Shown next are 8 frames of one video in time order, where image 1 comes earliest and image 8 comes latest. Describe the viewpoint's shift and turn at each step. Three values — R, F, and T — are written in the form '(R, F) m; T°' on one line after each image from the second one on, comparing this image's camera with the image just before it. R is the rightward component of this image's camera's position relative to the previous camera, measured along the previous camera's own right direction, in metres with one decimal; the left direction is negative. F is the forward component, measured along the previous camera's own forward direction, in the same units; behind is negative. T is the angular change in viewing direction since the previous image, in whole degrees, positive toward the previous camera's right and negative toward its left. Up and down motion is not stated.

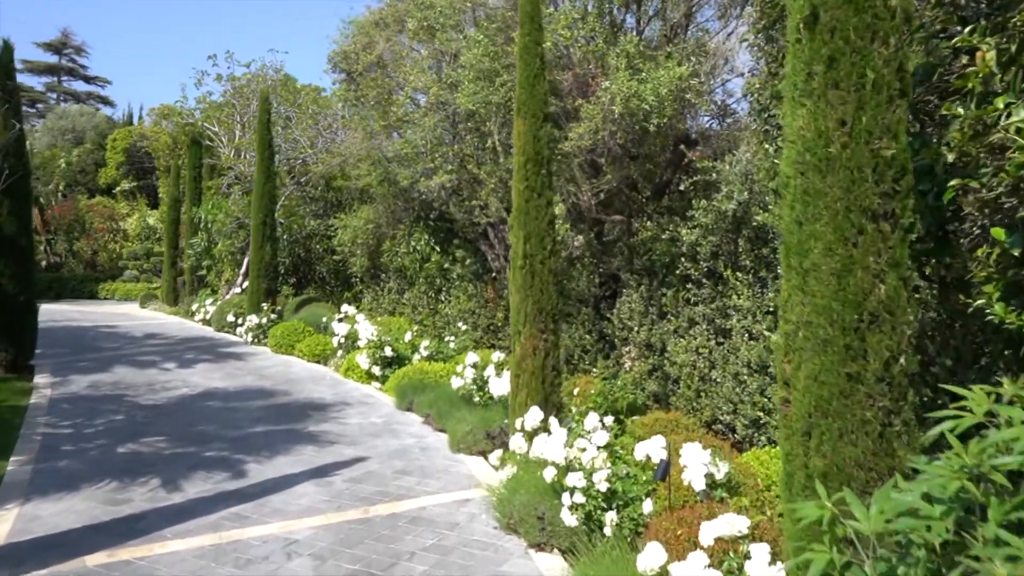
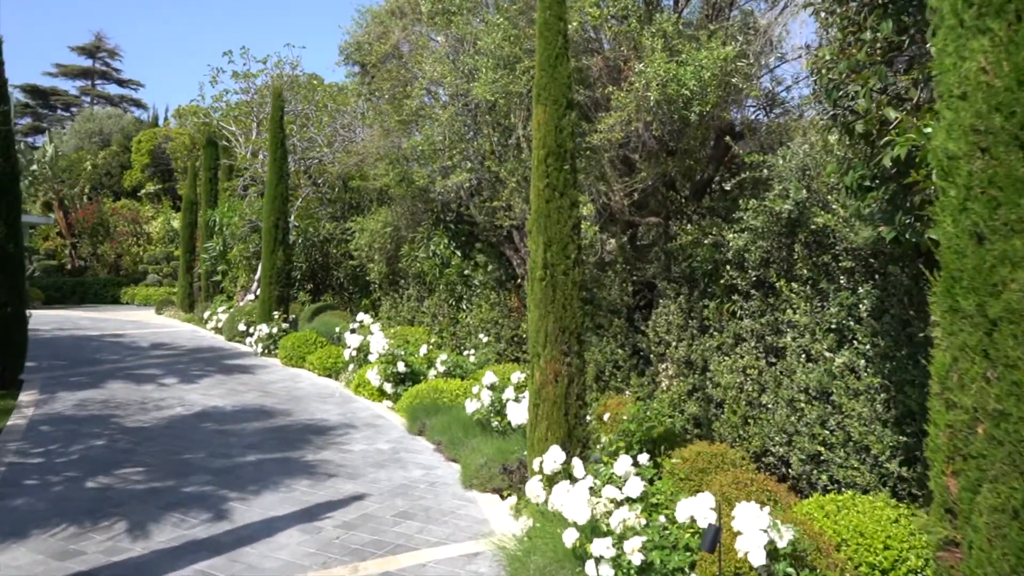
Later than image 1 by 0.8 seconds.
(+0.1, +0.9) m; -2°
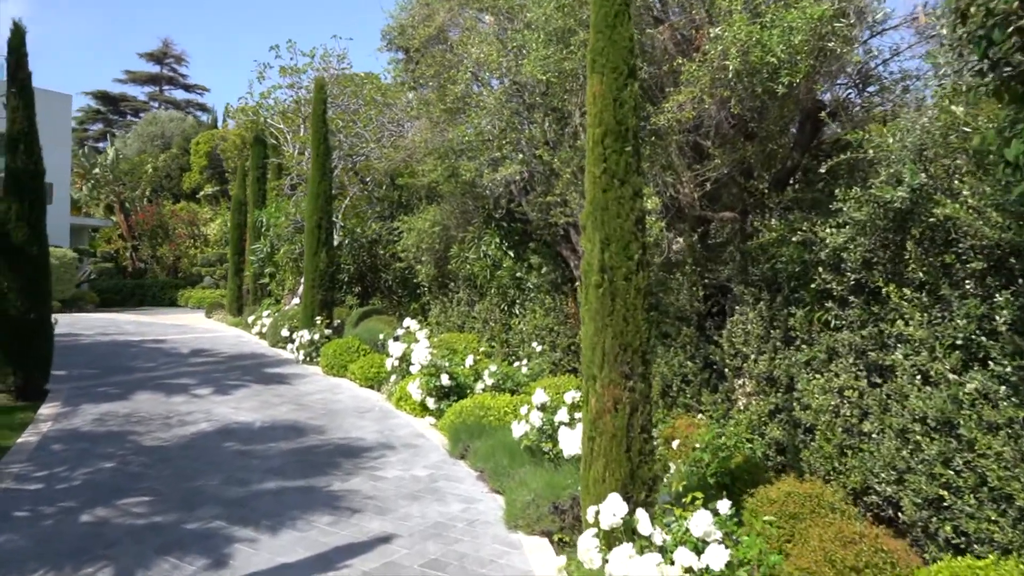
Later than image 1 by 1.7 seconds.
(+0.1, +1.0) m; -4°
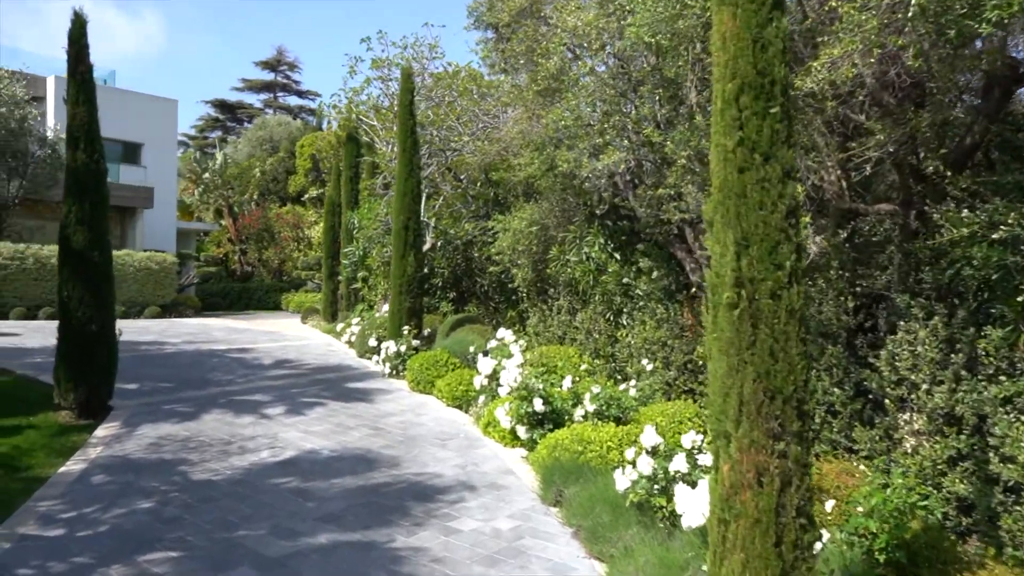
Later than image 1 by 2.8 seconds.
(+0.1, +1.3) m; -7°
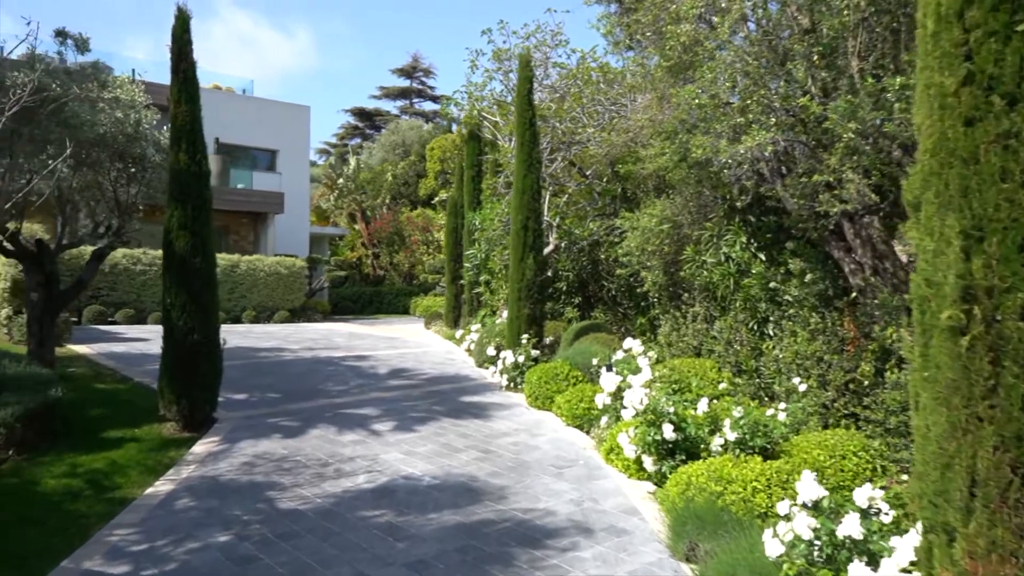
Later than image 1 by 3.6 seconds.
(+0.1, +1.0) m; -9°
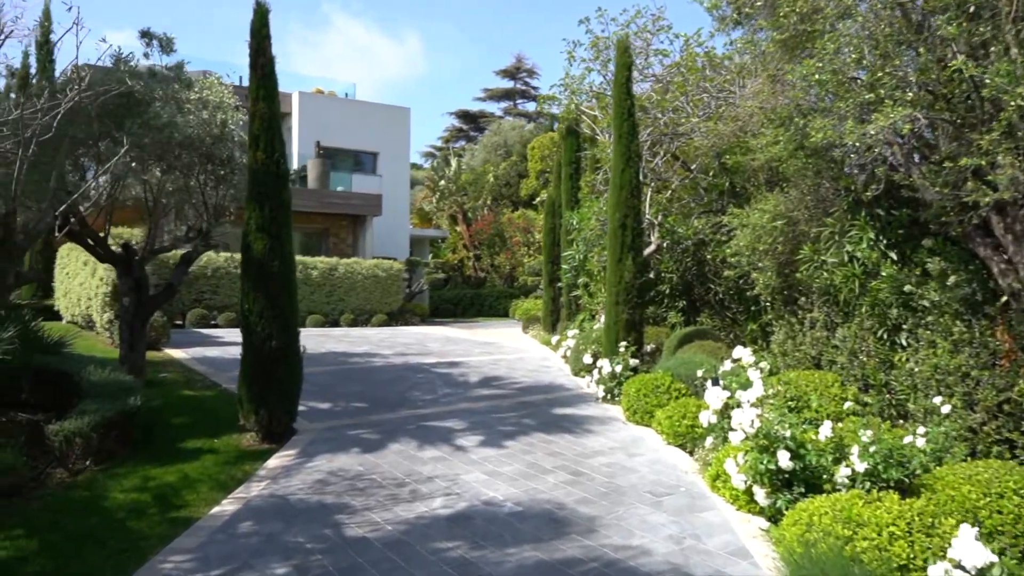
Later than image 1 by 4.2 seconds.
(+0.1, +0.7) m; -7°
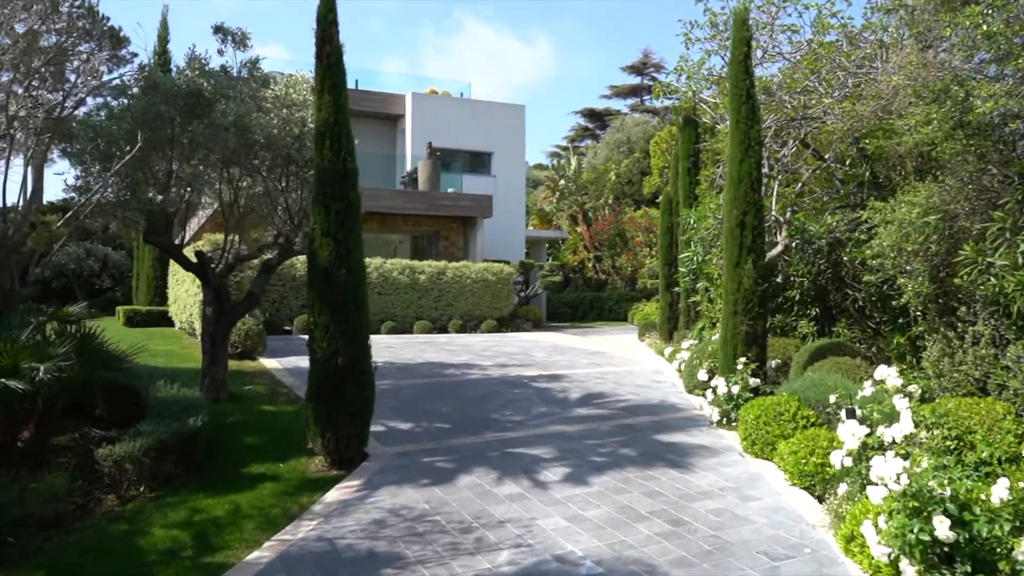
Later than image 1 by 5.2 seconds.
(+0.3, +1.0) m; -9°
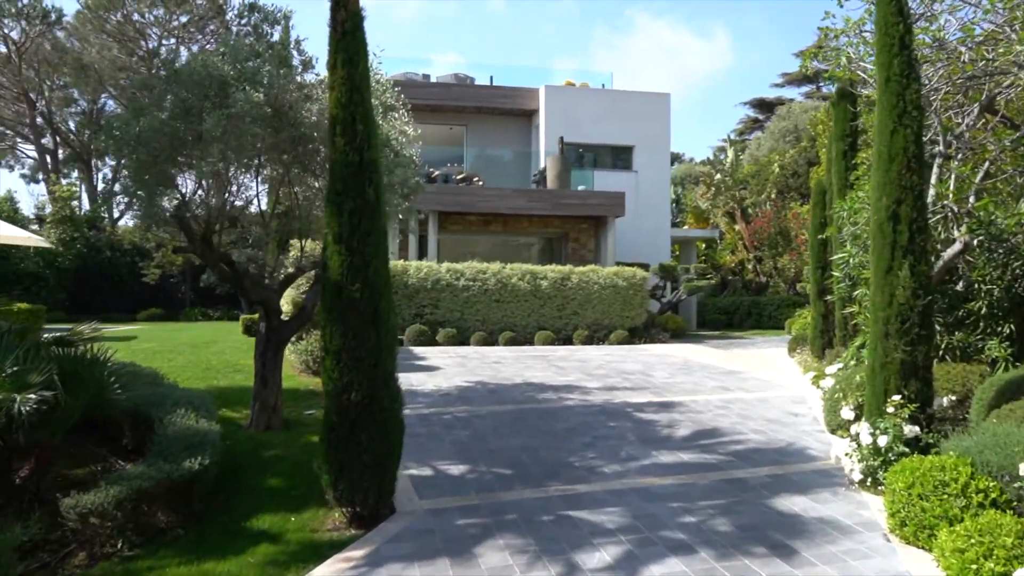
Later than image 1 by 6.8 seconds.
(+0.8, +1.7) m; -12°
